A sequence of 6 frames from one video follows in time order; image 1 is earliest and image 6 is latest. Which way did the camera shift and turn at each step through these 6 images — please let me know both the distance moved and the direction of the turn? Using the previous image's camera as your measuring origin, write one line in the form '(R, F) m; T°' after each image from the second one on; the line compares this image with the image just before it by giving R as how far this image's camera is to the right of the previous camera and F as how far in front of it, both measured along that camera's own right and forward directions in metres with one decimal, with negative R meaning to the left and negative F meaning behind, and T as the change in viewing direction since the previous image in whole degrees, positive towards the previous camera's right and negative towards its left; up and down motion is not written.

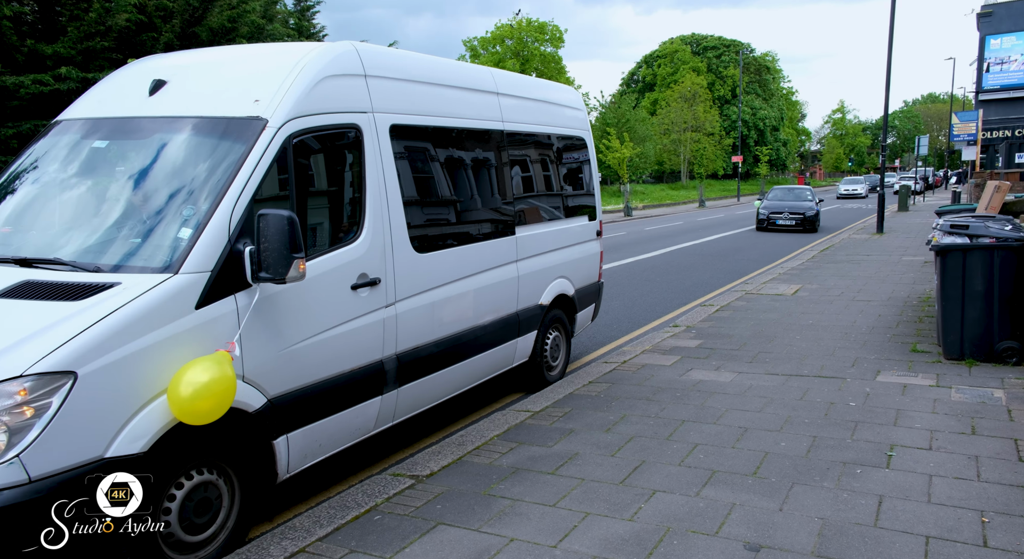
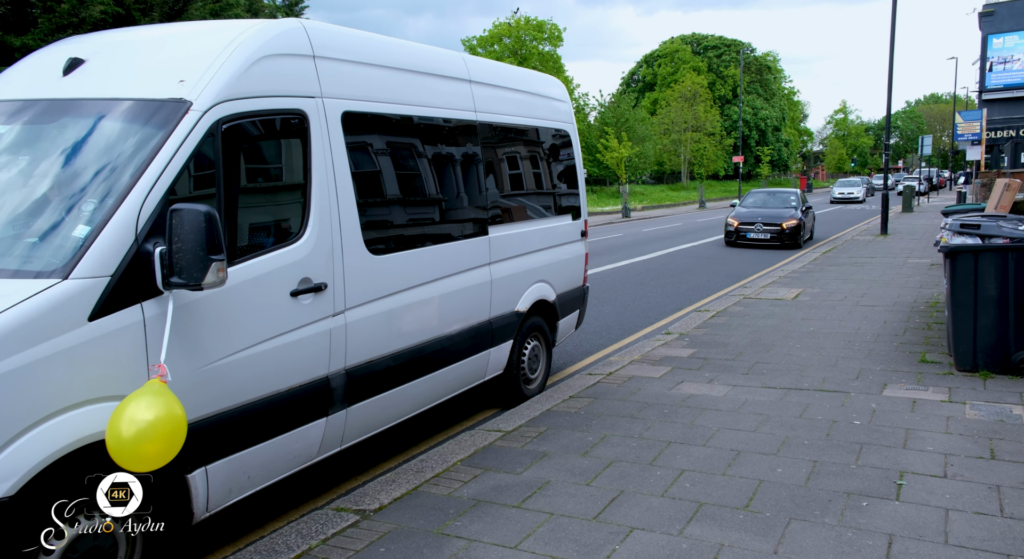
(+0.2, +0.5) m; 0°
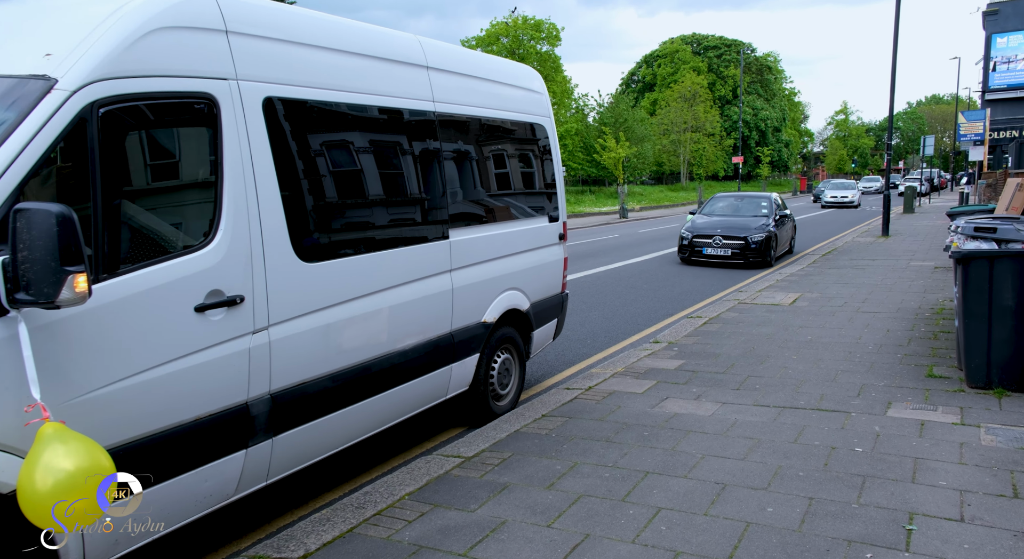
(+0.2, +0.5) m; 0°
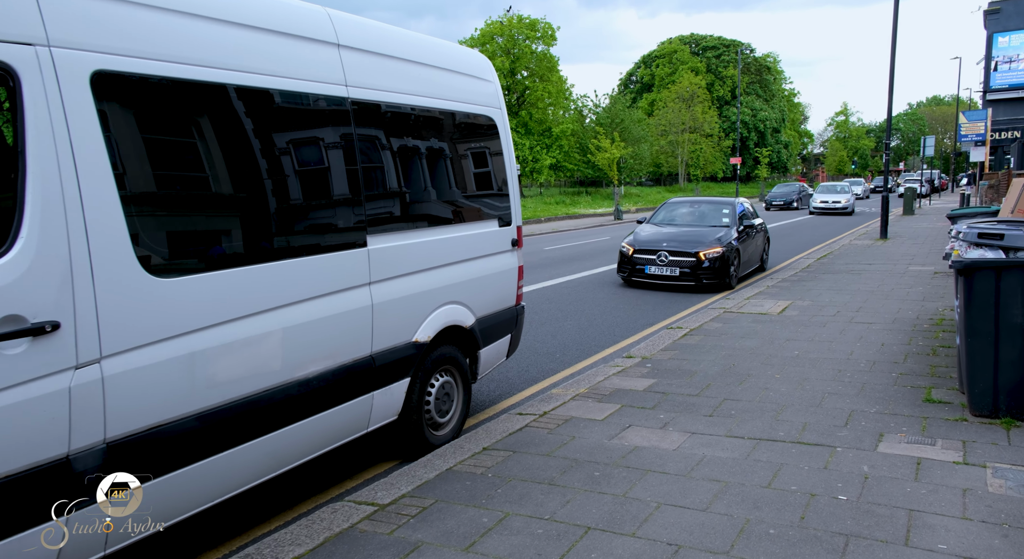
(+0.4, +0.7) m; 0°
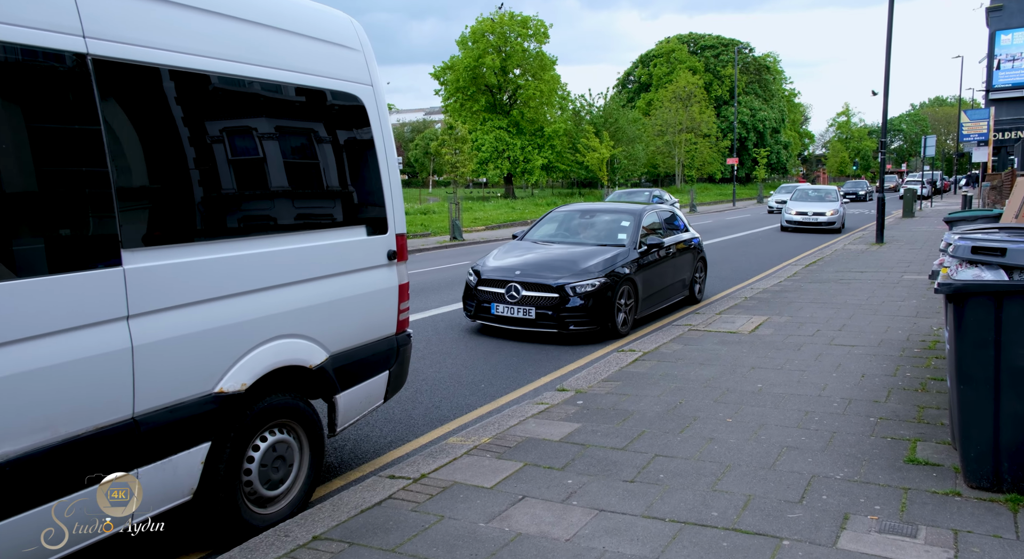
(+0.7, +1.2) m; 0°
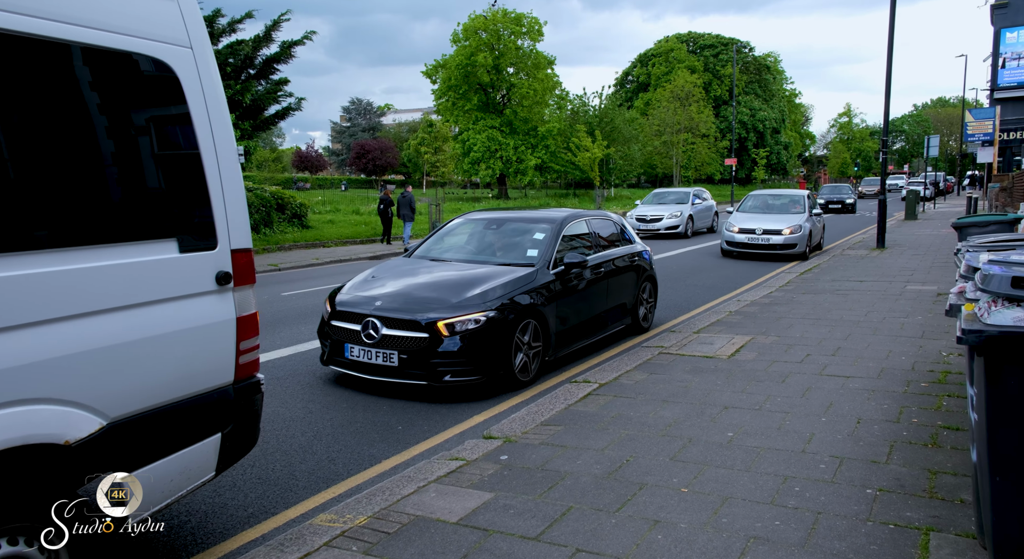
(+0.5, +1.2) m; 0°
